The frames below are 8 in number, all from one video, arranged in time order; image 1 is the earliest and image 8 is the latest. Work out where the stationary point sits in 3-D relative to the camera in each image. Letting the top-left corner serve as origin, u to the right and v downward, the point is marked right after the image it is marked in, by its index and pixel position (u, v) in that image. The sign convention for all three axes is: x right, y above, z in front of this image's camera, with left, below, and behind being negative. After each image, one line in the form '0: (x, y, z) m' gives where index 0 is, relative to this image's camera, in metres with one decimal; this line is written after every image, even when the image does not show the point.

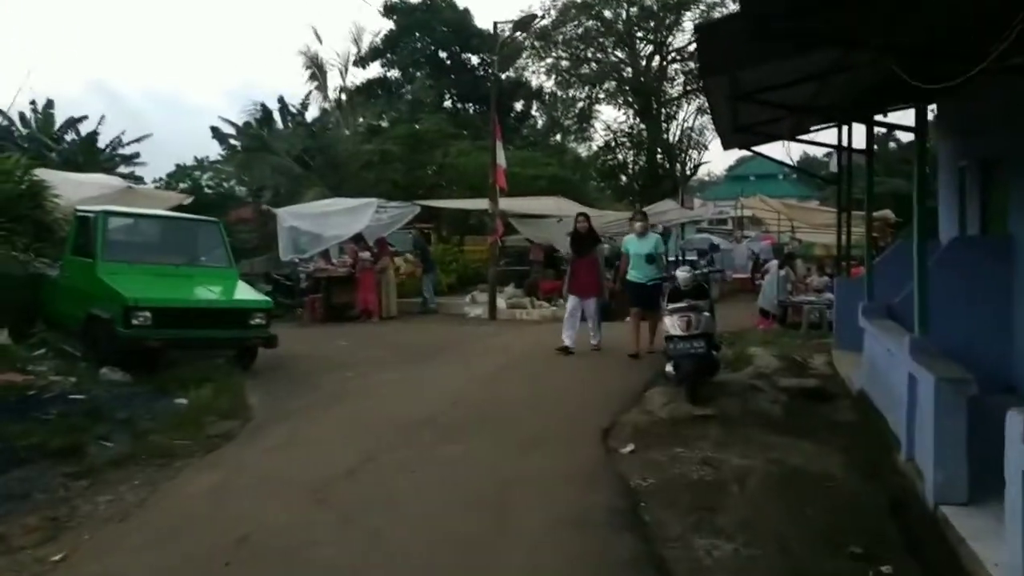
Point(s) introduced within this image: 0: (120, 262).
0: (-4.3, +0.3, +11.3) m
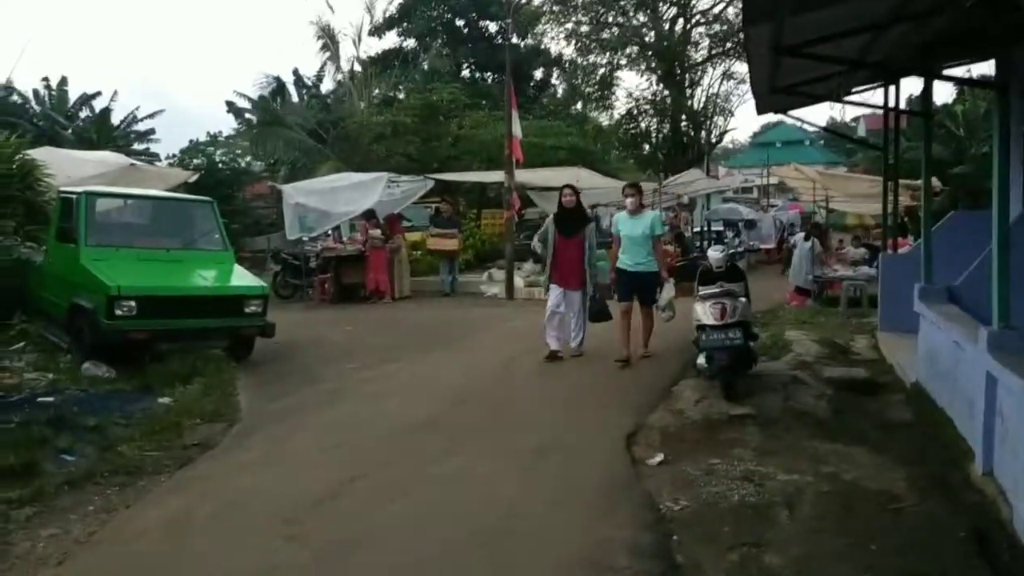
0: (-4.2, +0.4, +10.5) m
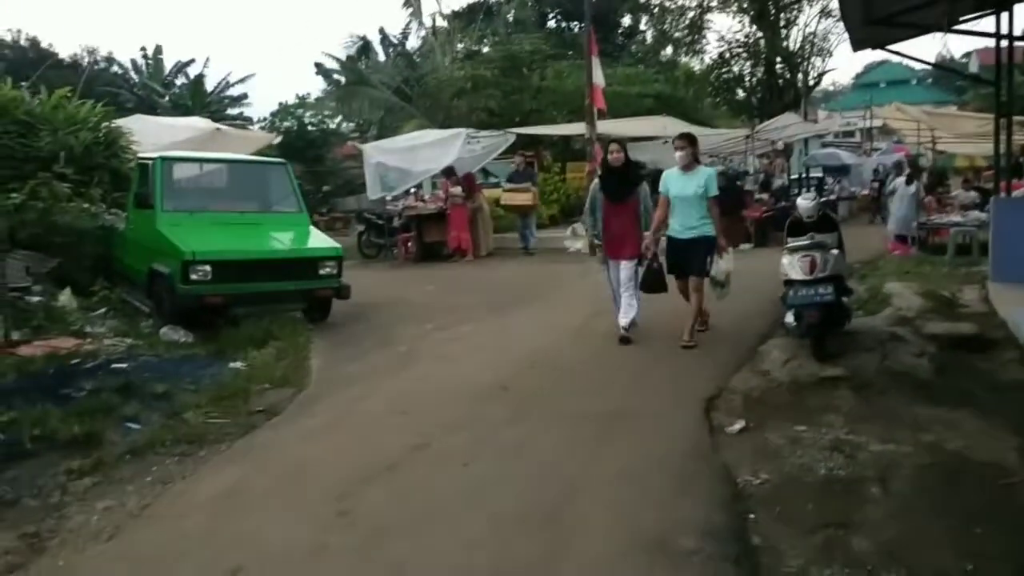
0: (-3.4, +0.8, +10.4) m
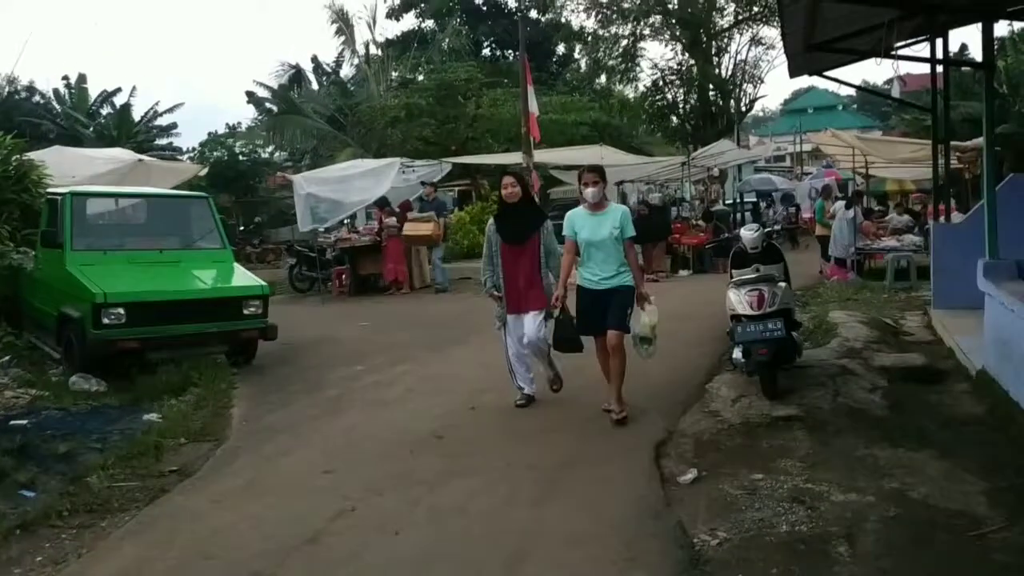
0: (-4.0, +0.3, +9.8) m
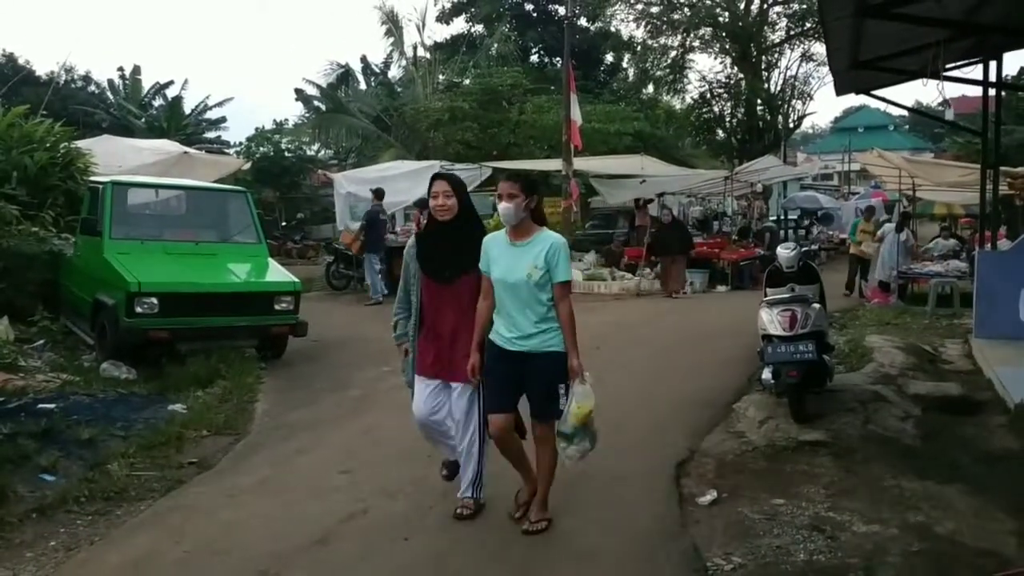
0: (-3.7, +0.5, +9.9) m
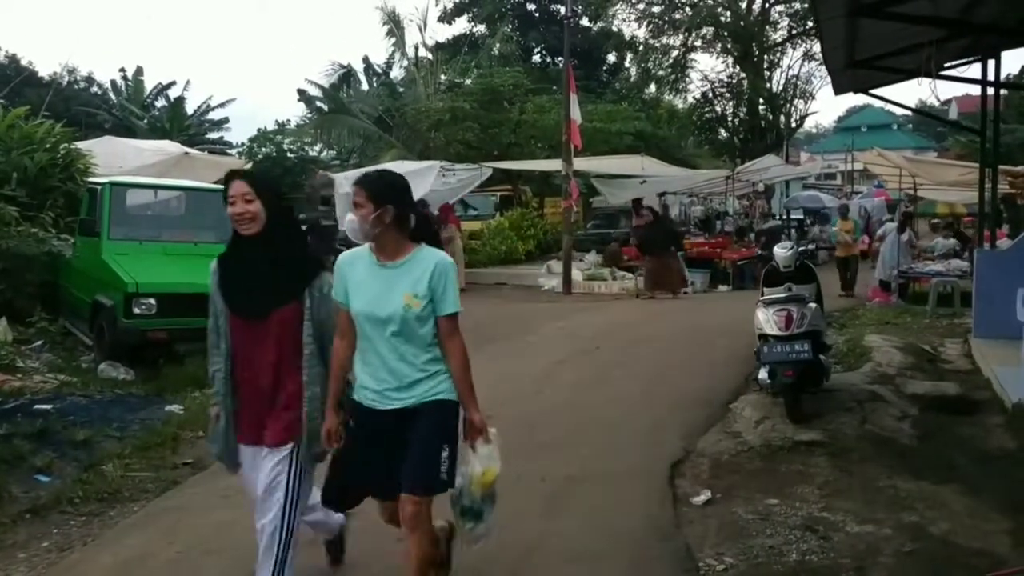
0: (-3.7, +0.4, +9.9) m
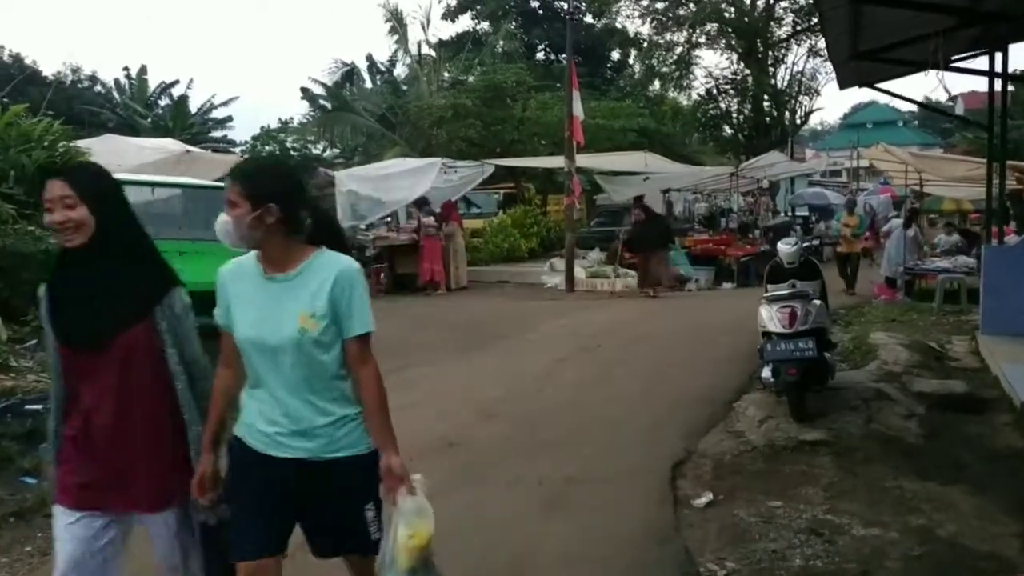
0: (-3.7, +0.5, +9.8) m
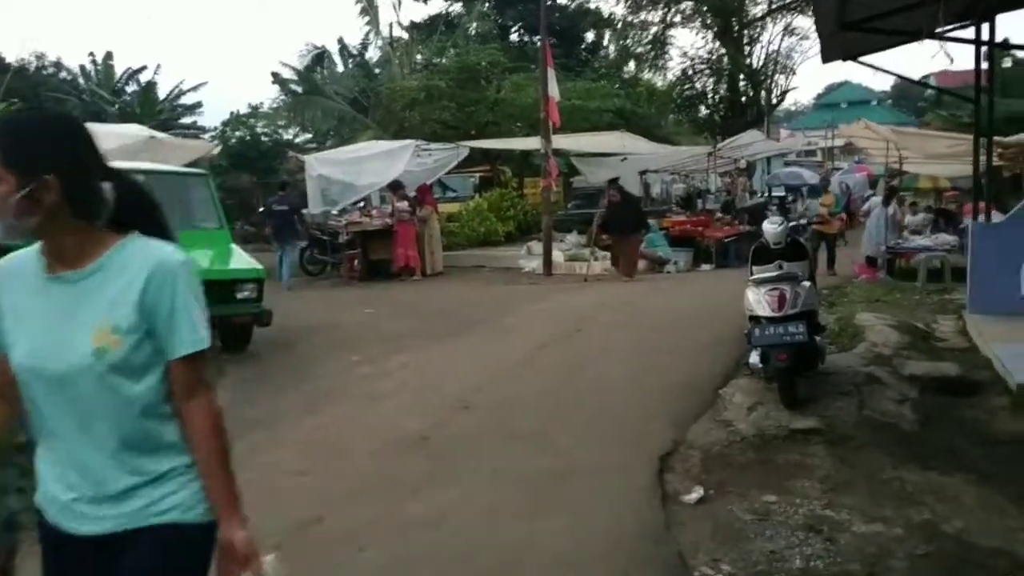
0: (-3.9, +0.5, +9.4) m
